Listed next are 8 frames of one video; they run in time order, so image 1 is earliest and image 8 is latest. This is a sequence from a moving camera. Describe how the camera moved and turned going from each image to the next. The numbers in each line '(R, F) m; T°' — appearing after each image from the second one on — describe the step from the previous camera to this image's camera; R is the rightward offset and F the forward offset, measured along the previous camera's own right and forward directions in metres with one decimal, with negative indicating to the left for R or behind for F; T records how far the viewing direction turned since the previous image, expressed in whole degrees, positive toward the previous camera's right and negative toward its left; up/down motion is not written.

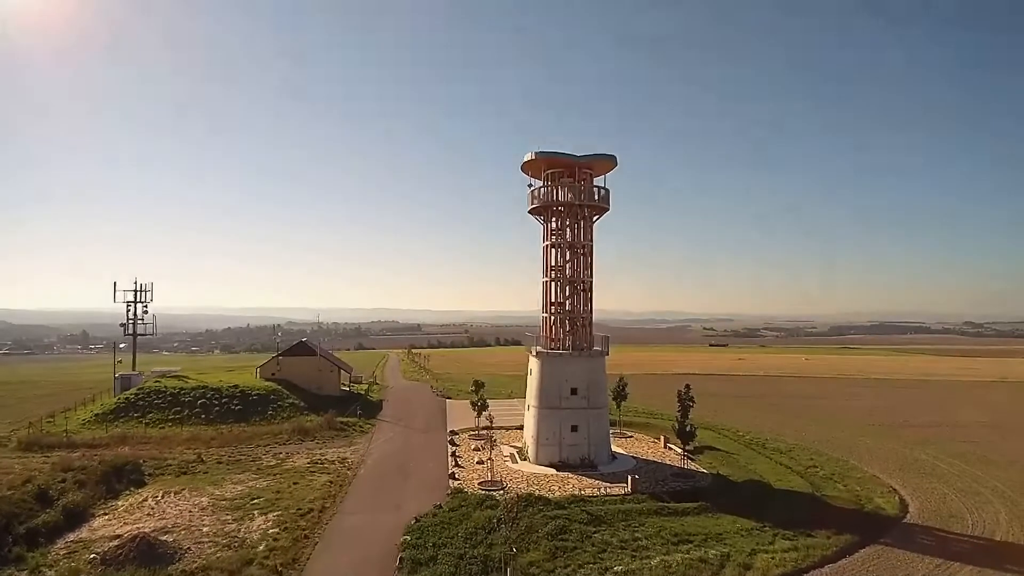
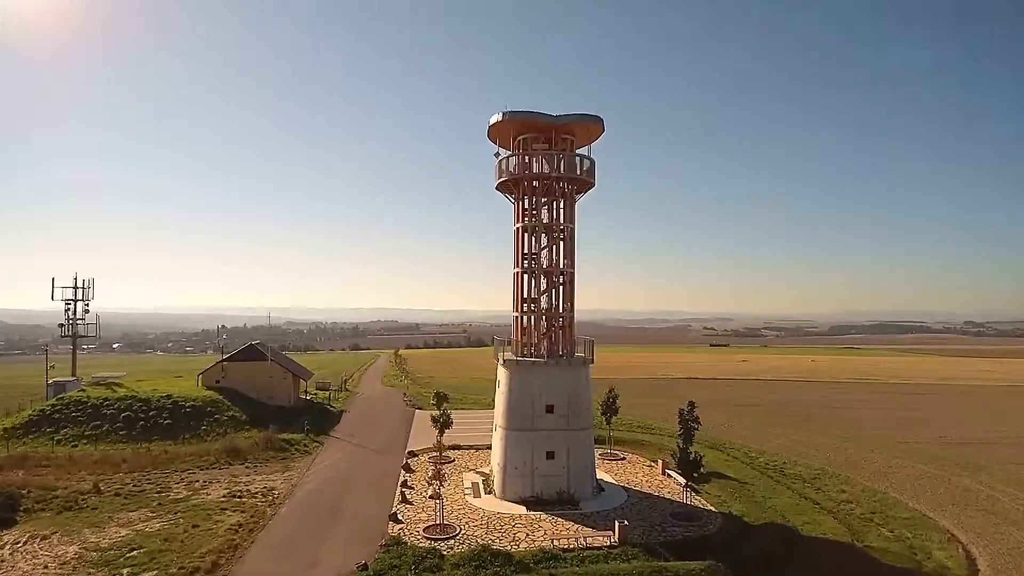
(+1.5, +6.0) m; 0°
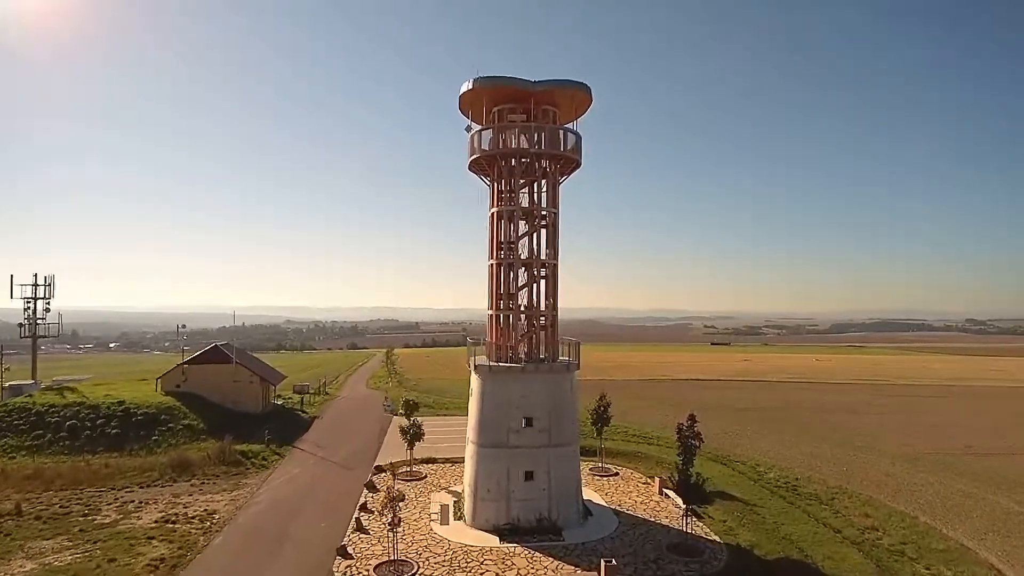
(+1.0, +3.4) m; 0°
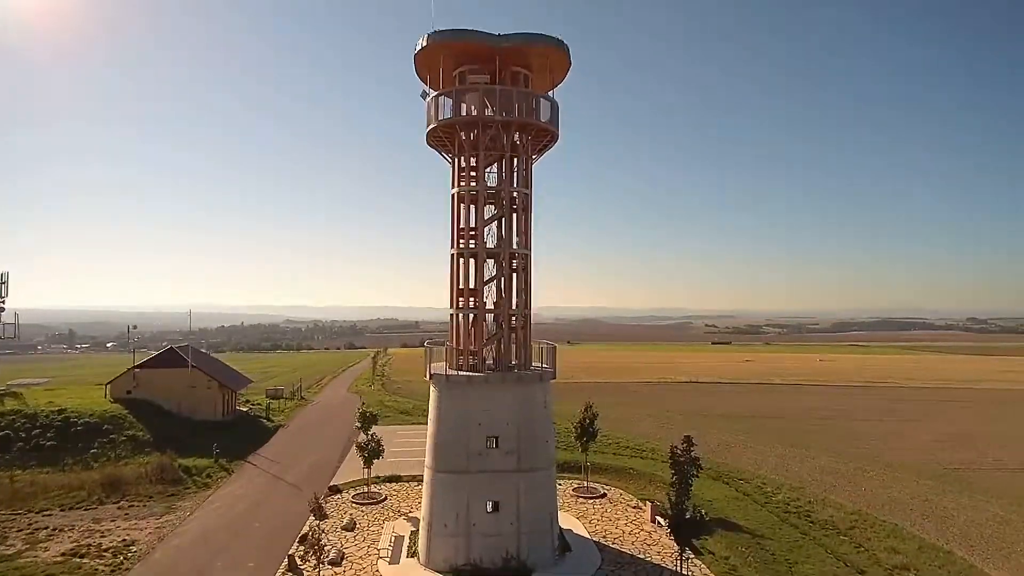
(+1.1, +3.3) m; 0°
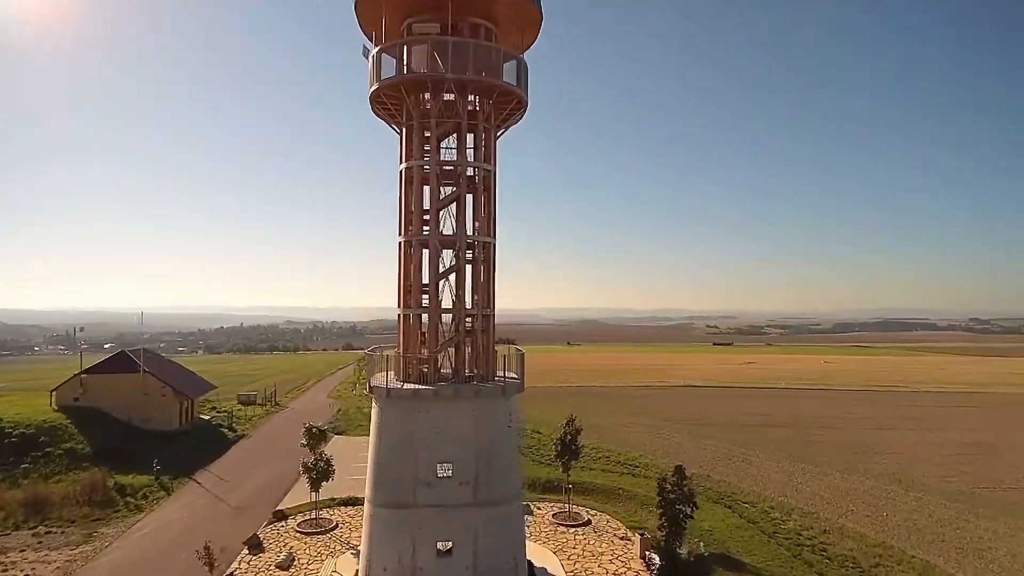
(+1.0, +3.1) m; 0°
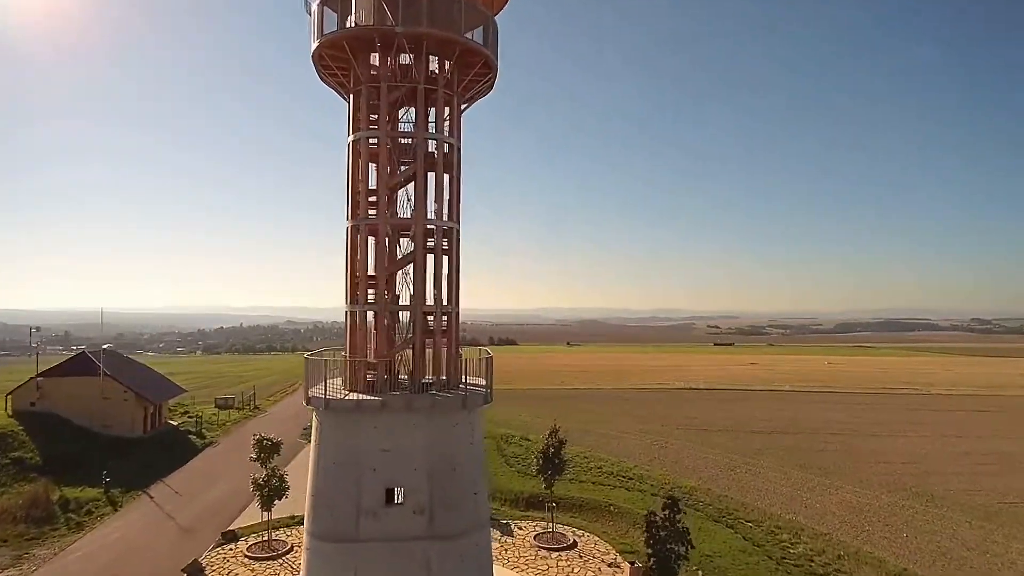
(+0.7, +2.2) m; 0°
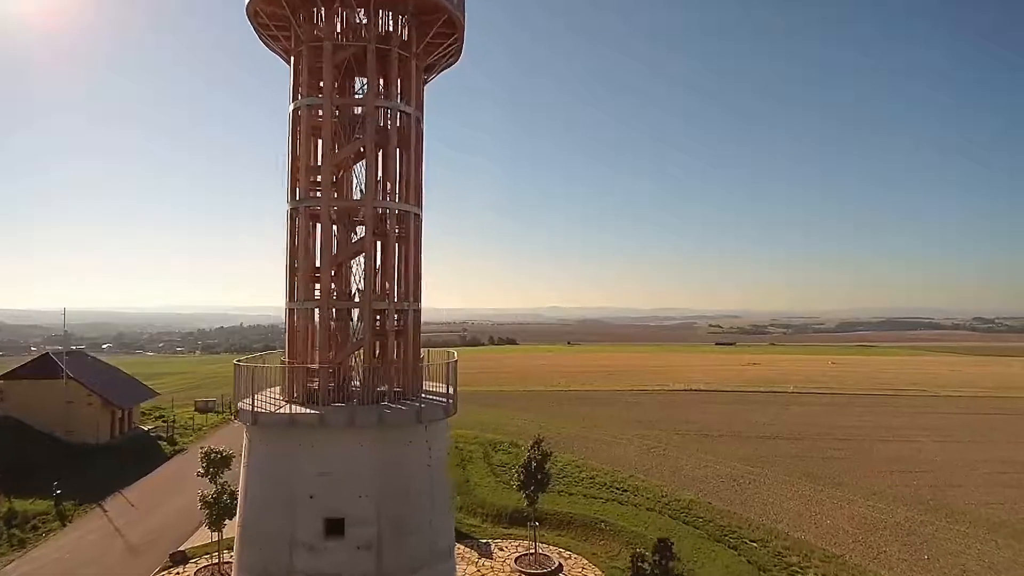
(+0.6, +1.9) m; 0°
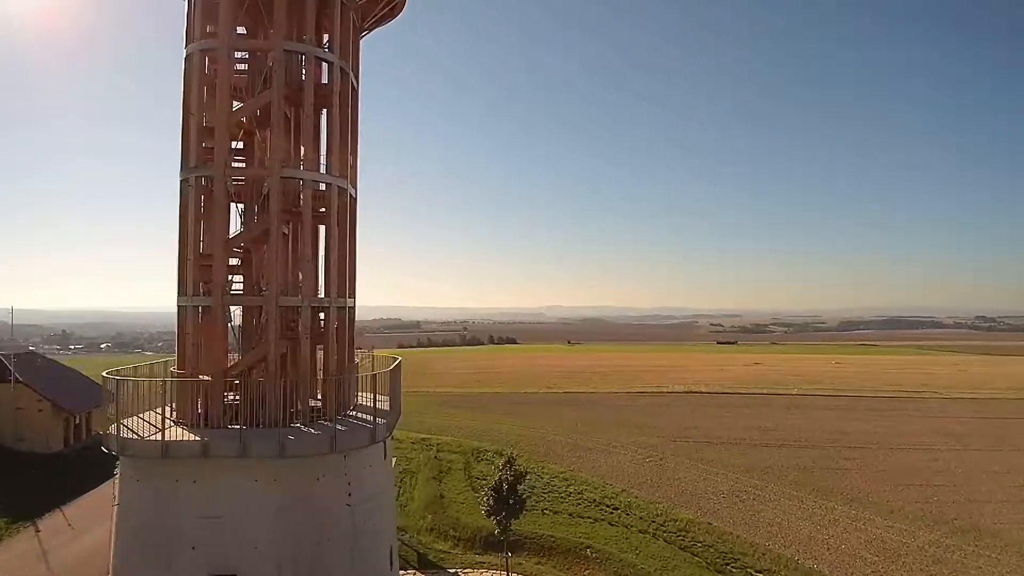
(+0.8, +2.3) m; 0°
